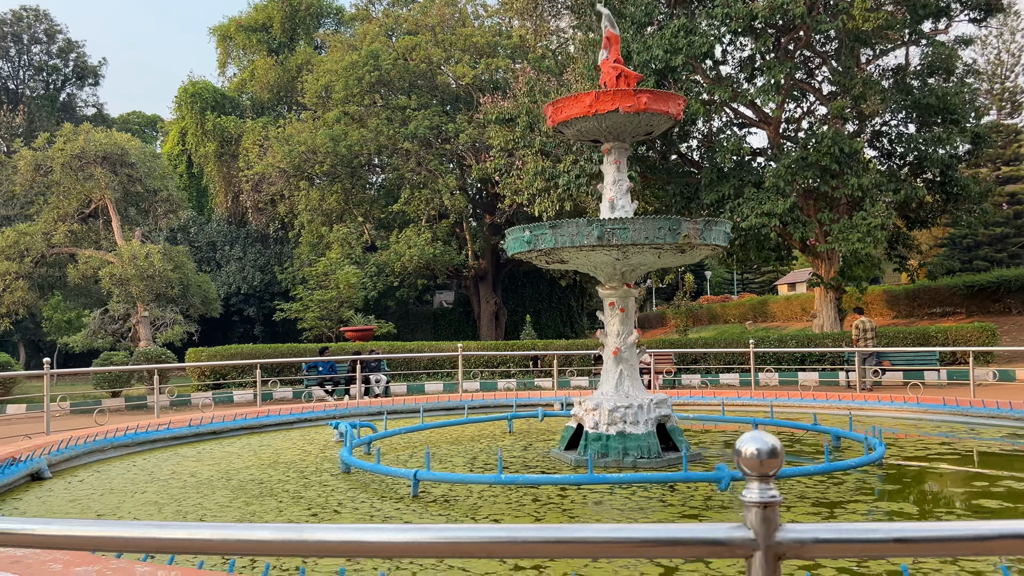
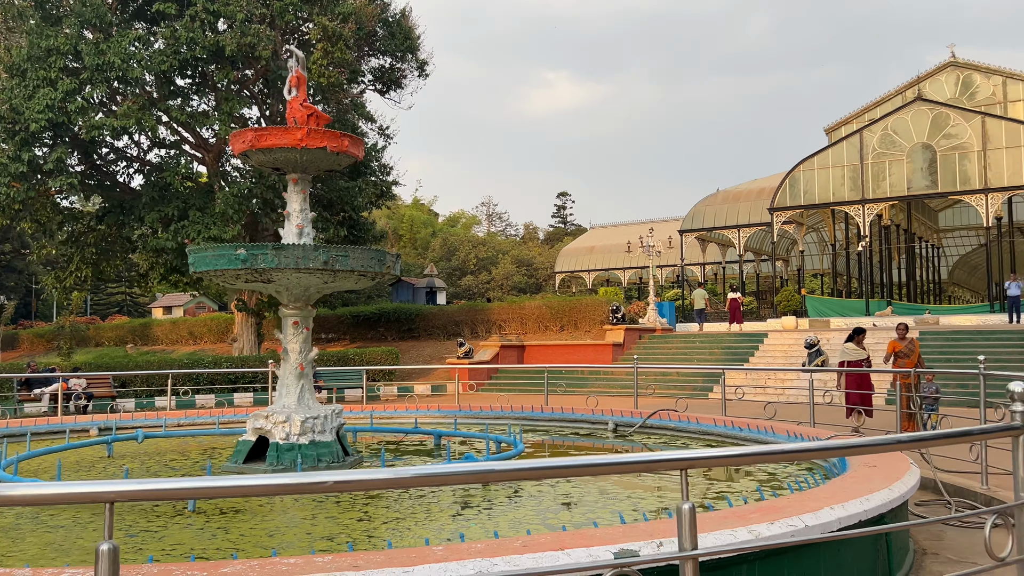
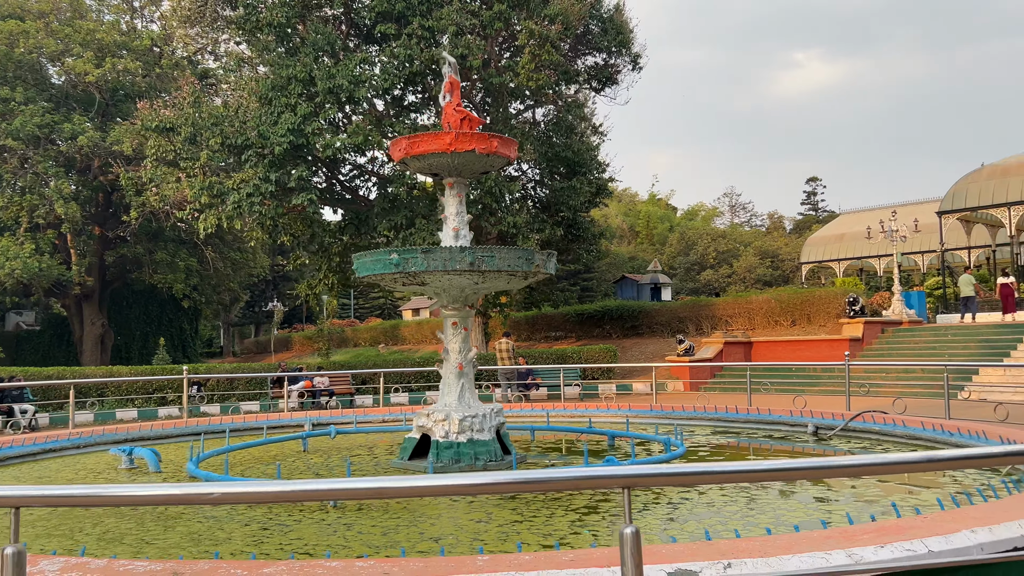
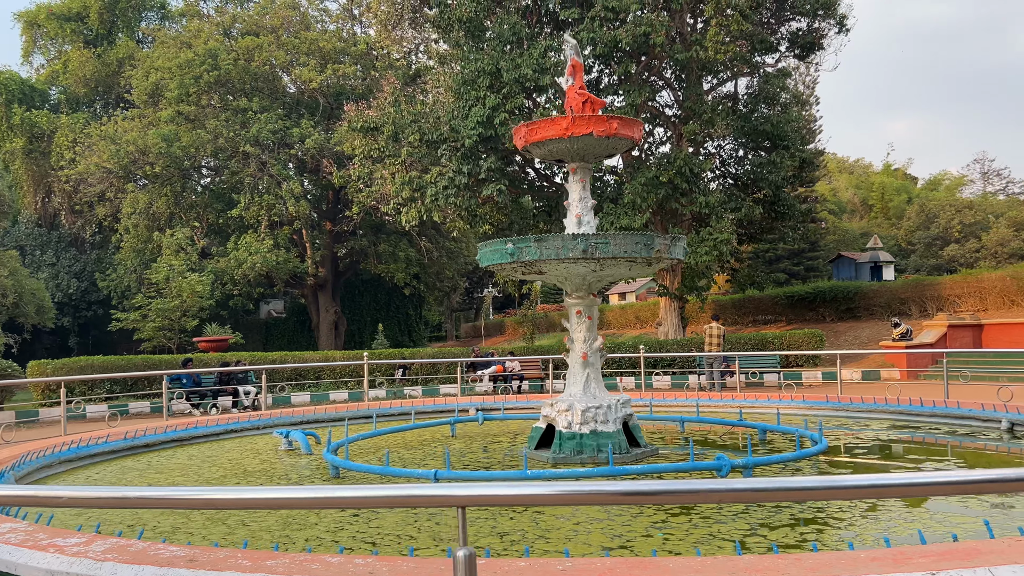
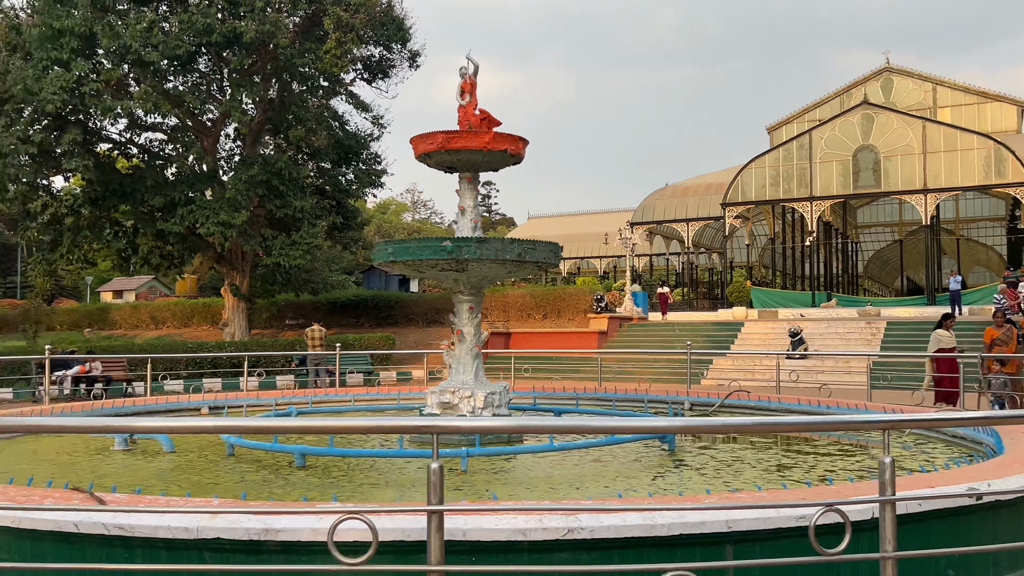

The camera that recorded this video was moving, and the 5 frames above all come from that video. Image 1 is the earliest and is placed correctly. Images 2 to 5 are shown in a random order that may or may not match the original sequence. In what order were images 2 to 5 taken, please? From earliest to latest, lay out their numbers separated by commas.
4, 3, 2, 5
